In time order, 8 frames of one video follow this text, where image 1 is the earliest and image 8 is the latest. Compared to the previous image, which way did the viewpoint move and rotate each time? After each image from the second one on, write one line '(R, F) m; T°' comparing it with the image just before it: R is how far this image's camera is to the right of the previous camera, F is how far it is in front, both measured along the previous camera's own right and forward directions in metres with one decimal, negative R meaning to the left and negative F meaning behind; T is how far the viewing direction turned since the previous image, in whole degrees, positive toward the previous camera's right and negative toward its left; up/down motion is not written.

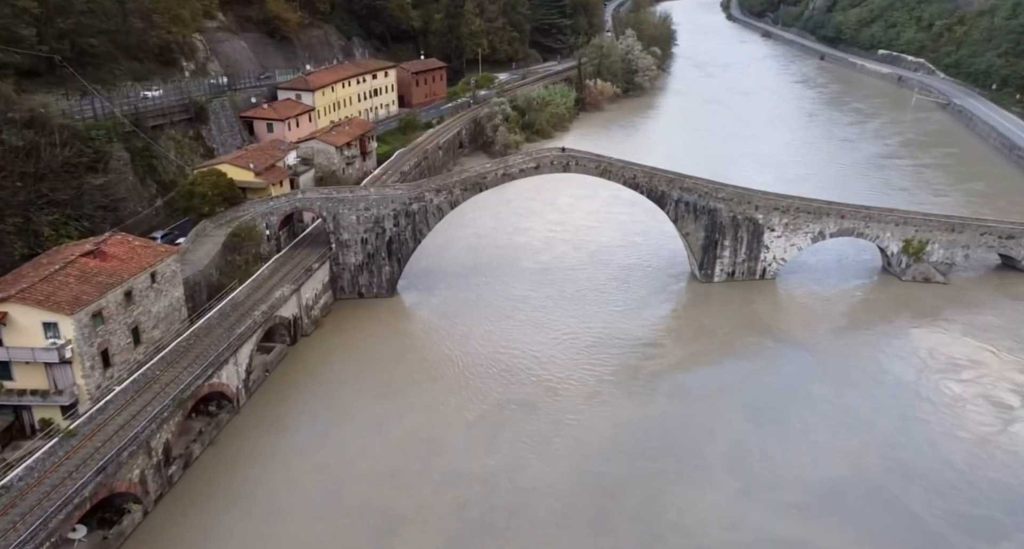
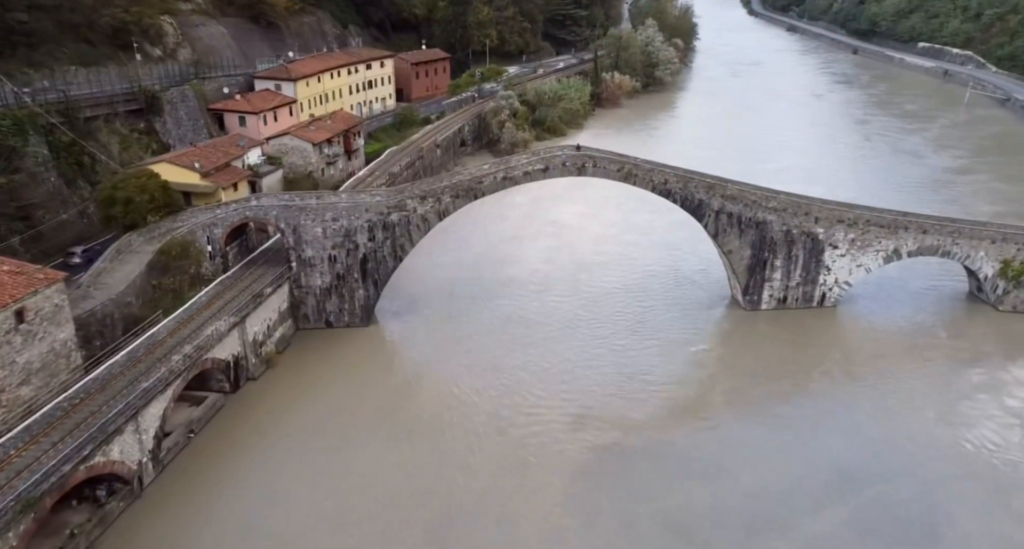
(+0.3, +4.7) m; -1°
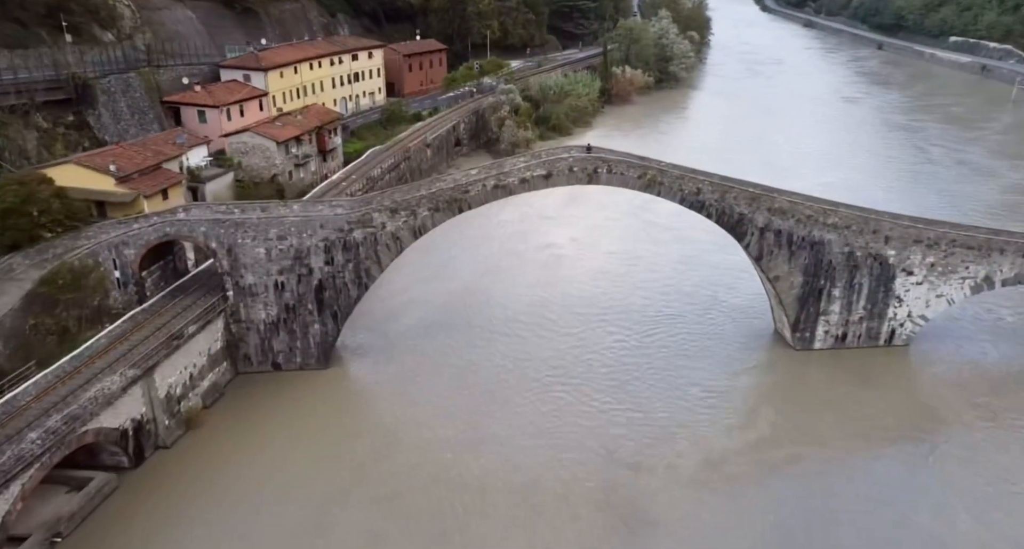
(+0.3, +4.1) m; 0°
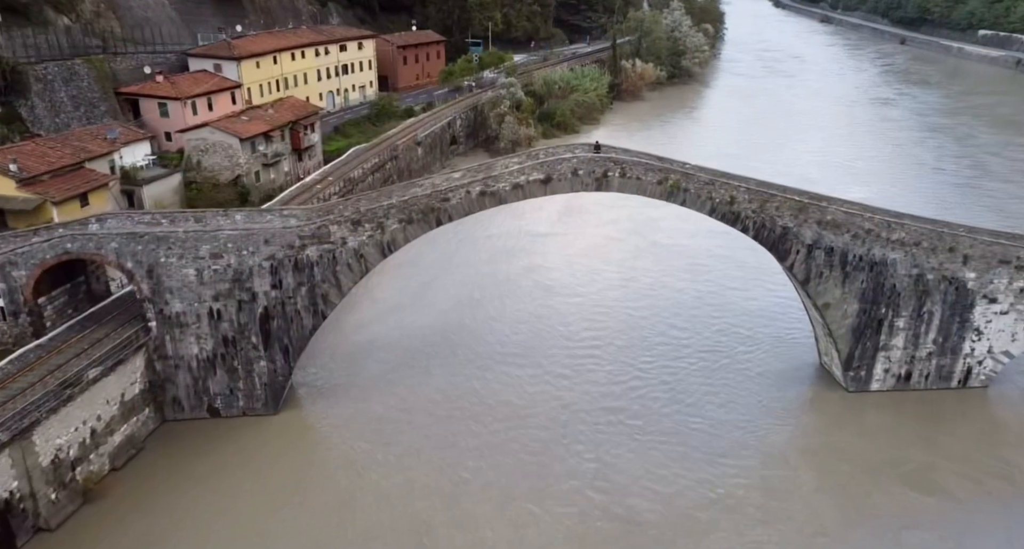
(+0.3, +3.1) m; -1°
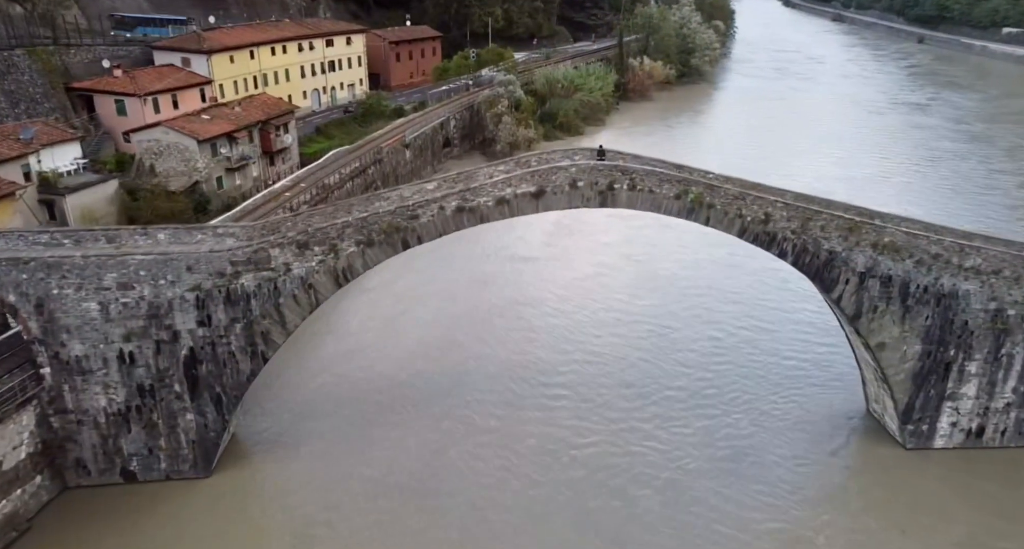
(+0.3, +2.5) m; 0°
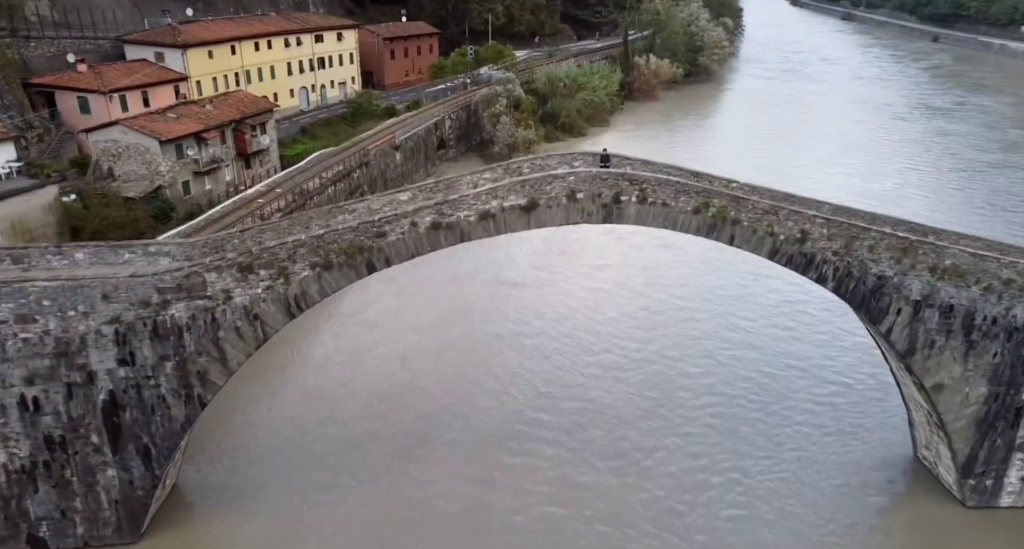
(+0.2, +1.8) m; 0°
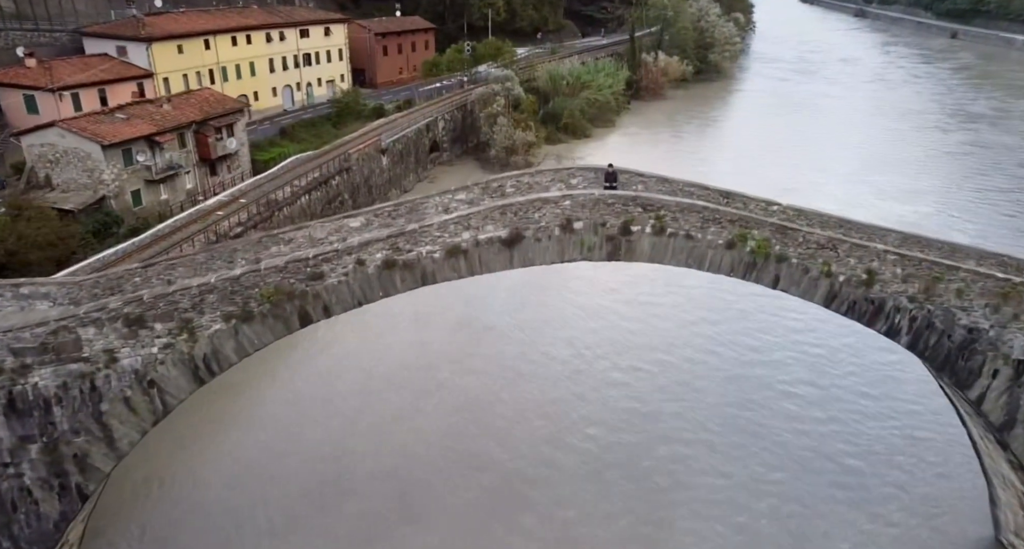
(+0.3, +2.2) m; 0°
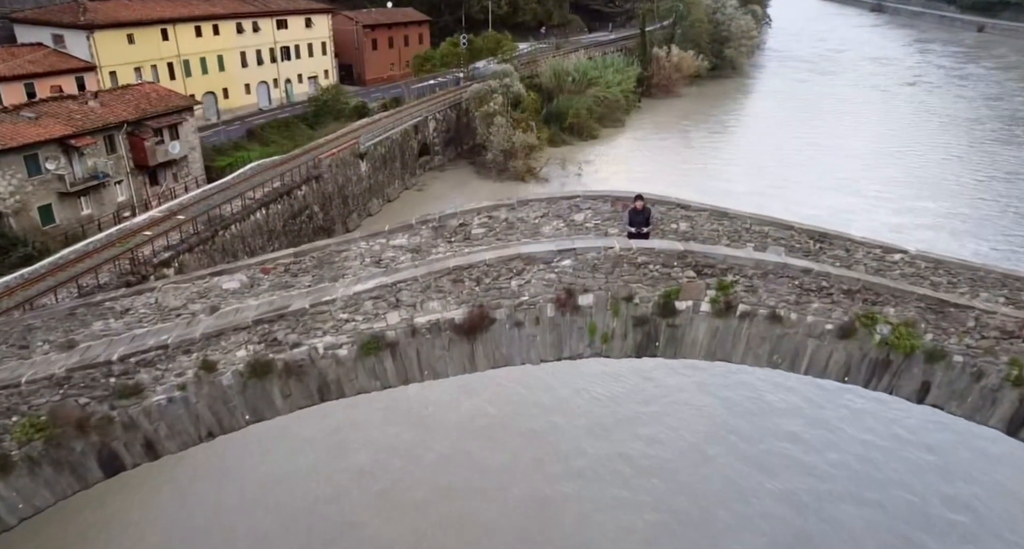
(+0.3, +3.0) m; 0°
